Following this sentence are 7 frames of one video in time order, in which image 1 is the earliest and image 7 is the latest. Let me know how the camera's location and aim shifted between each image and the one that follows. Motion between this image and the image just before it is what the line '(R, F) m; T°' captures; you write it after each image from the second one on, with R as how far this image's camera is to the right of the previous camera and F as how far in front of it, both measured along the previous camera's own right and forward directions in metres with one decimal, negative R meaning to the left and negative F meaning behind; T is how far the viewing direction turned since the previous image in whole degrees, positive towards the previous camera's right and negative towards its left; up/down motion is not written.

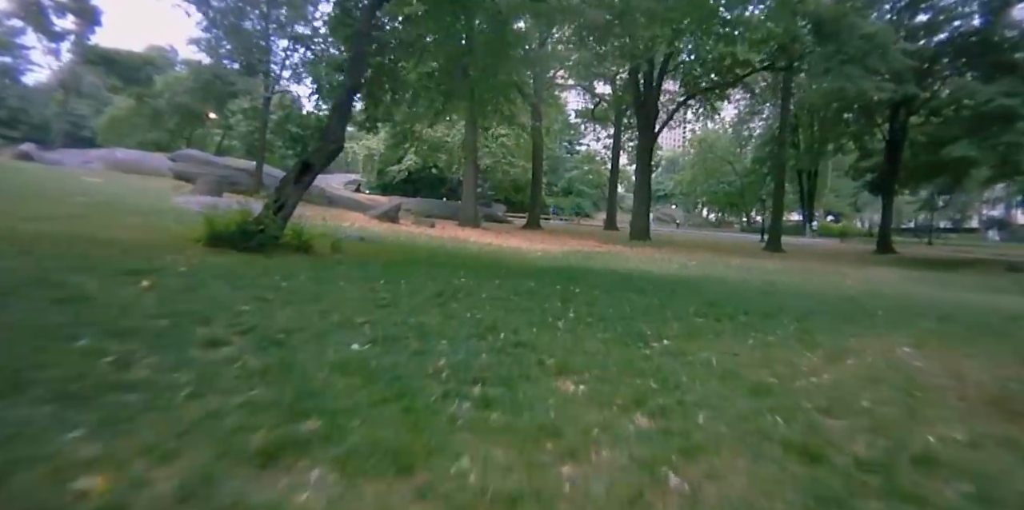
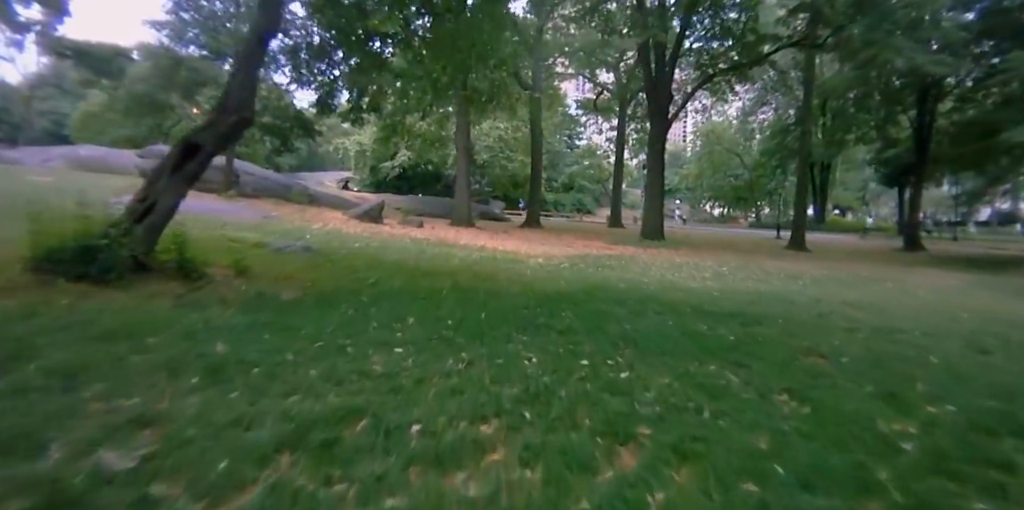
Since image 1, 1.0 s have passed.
(+0.1, +2.6) m; 0°
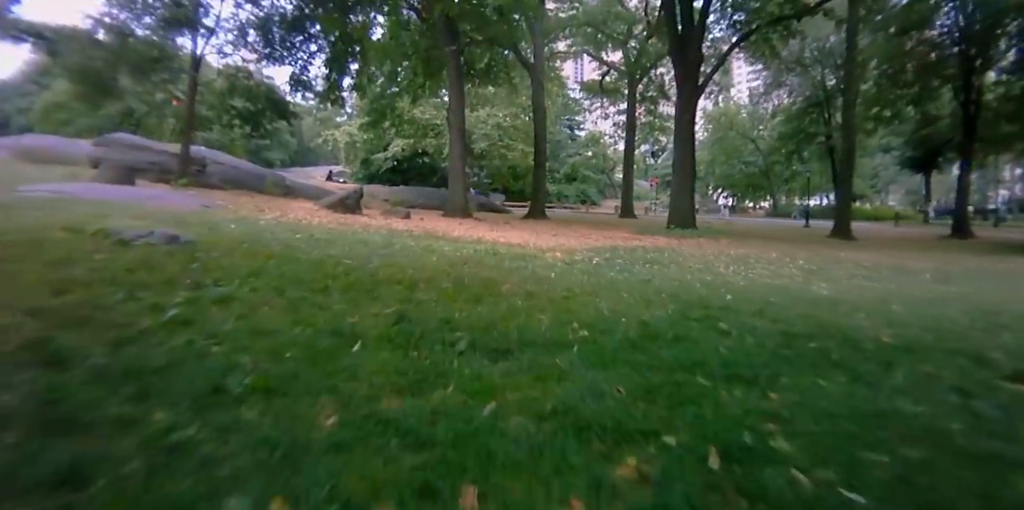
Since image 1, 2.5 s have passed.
(-0.1, +3.2) m; 0°
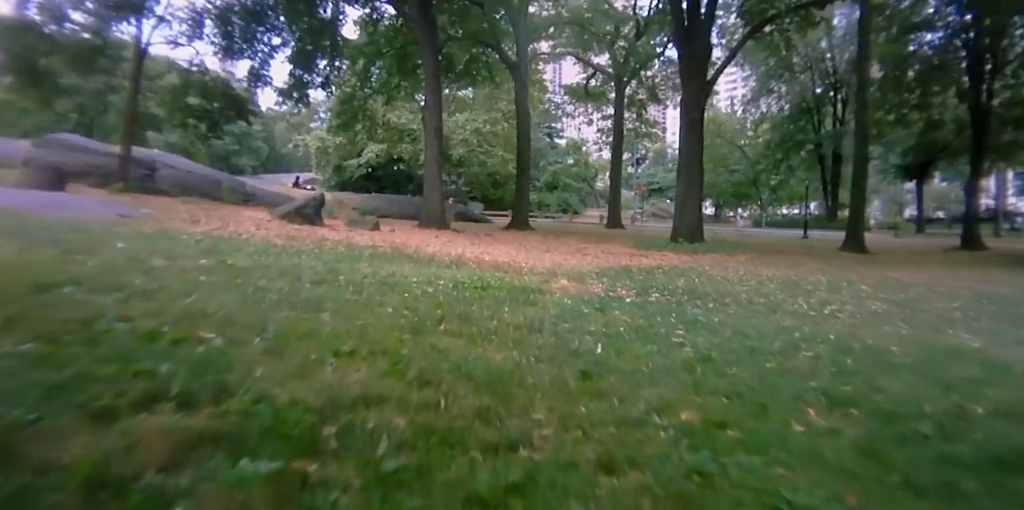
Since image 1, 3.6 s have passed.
(-0.2, +1.9) m; +3°
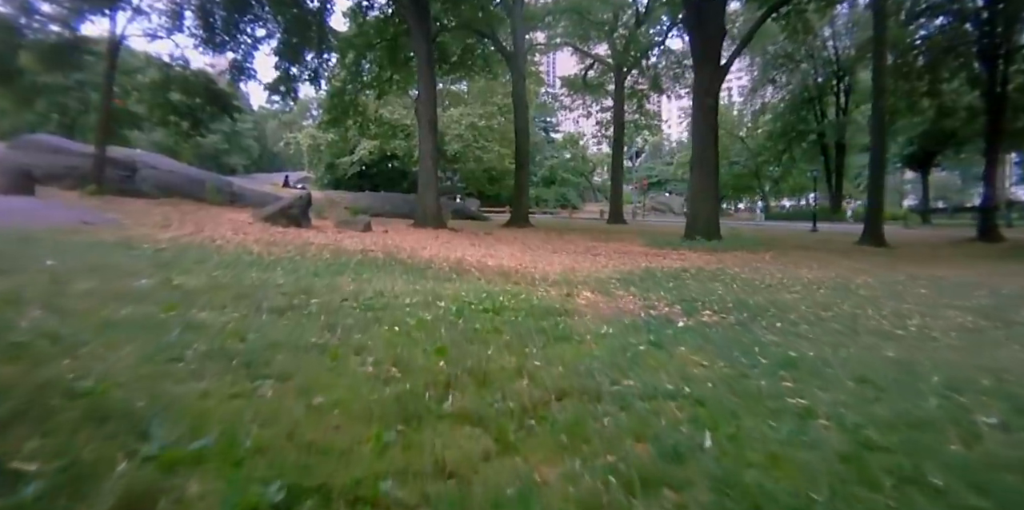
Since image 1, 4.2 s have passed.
(-0.2, +0.9) m; 0°
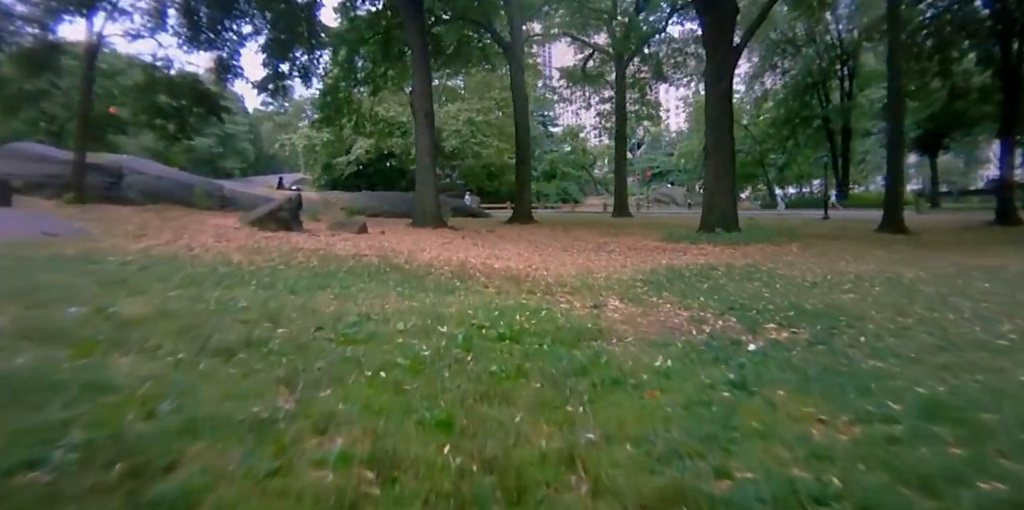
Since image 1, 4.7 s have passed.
(-0.1, +0.7) m; 0°
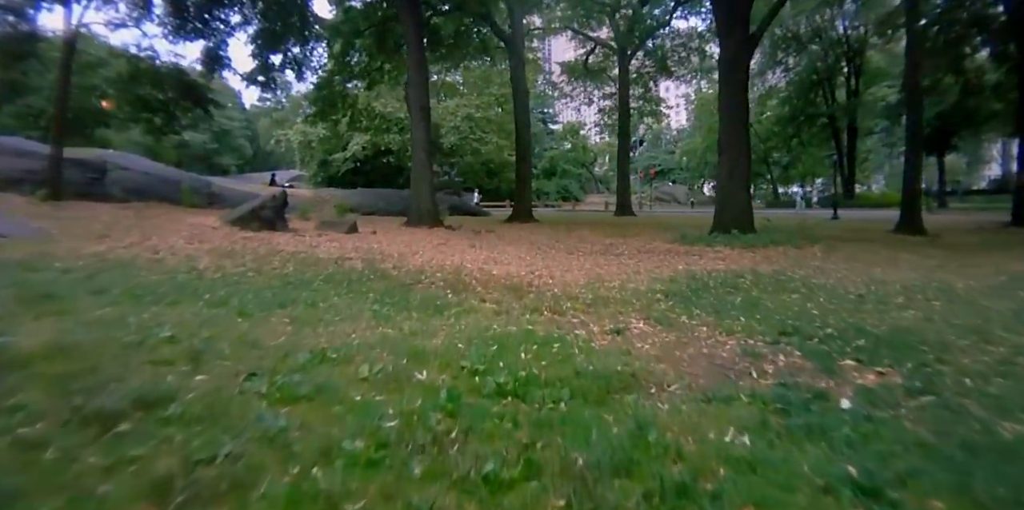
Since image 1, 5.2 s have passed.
(0.0, +0.7) m; 0°
